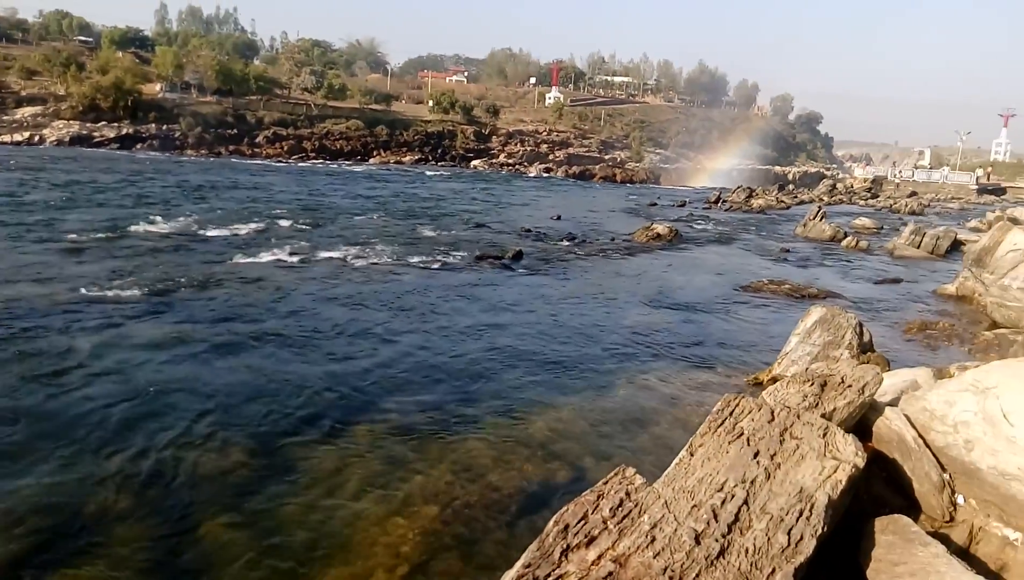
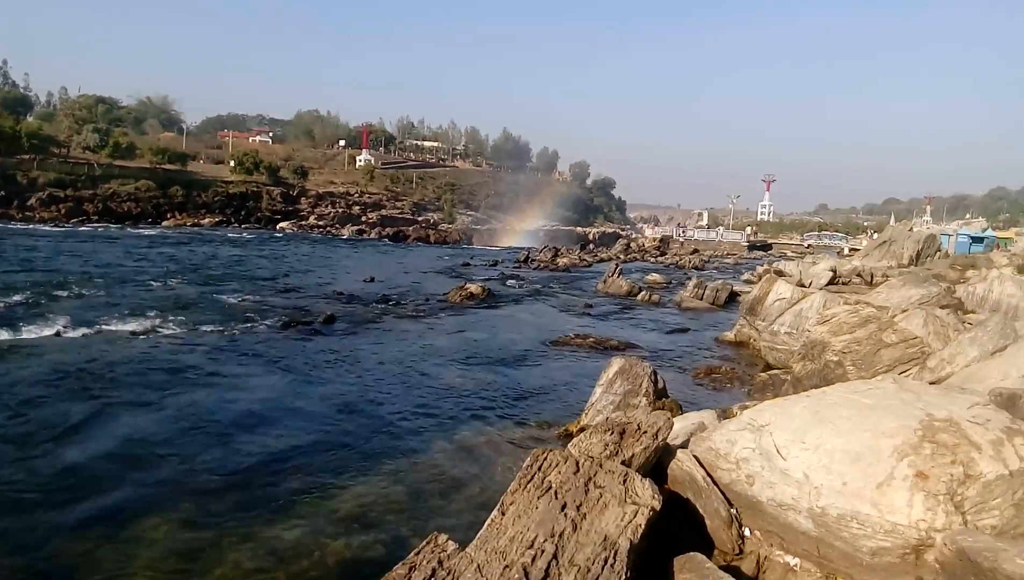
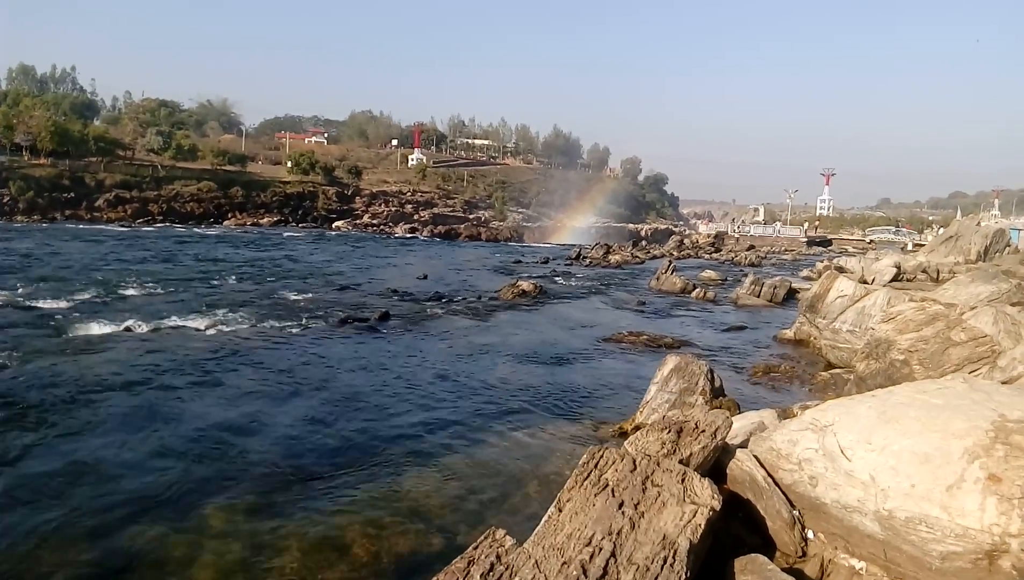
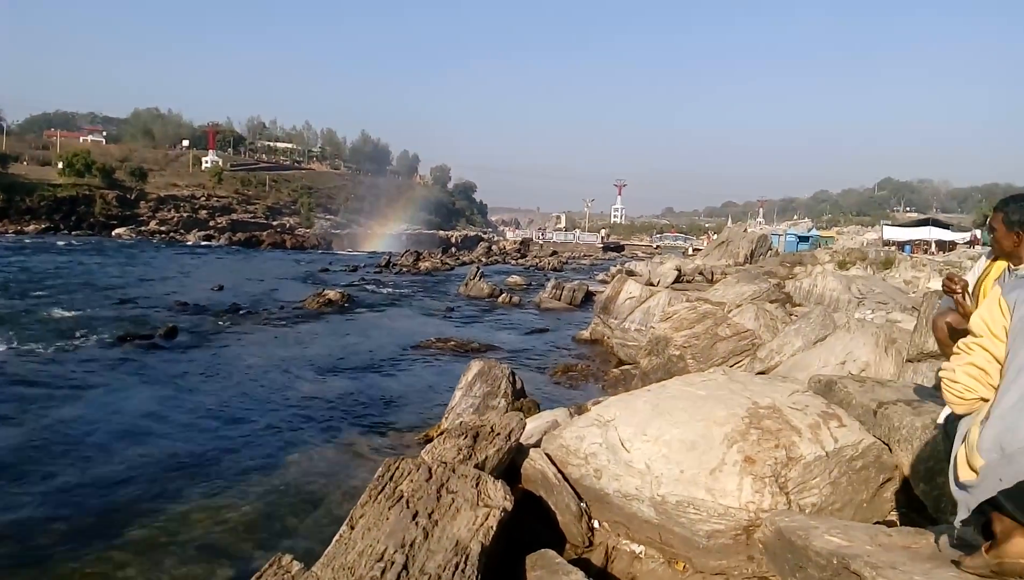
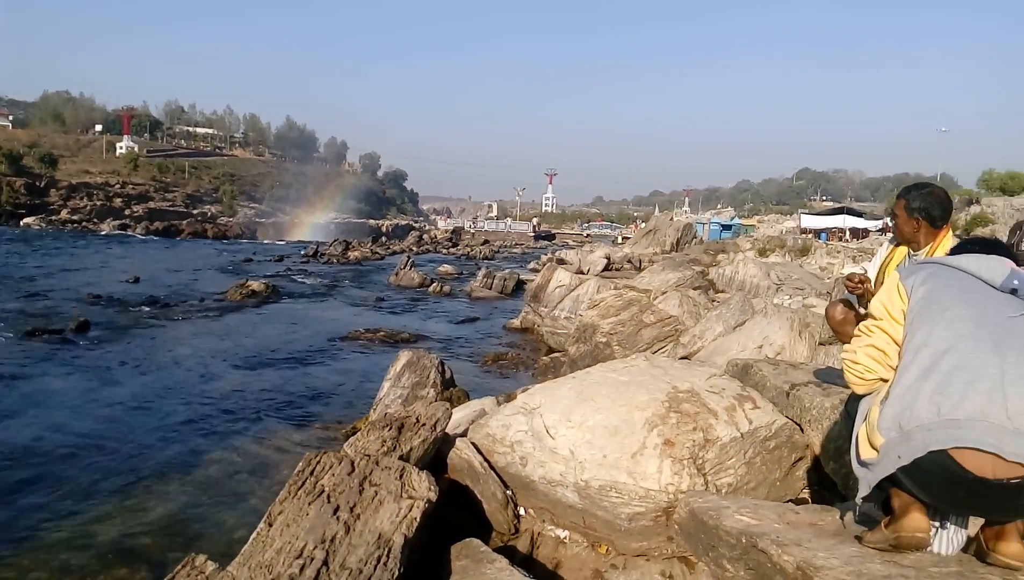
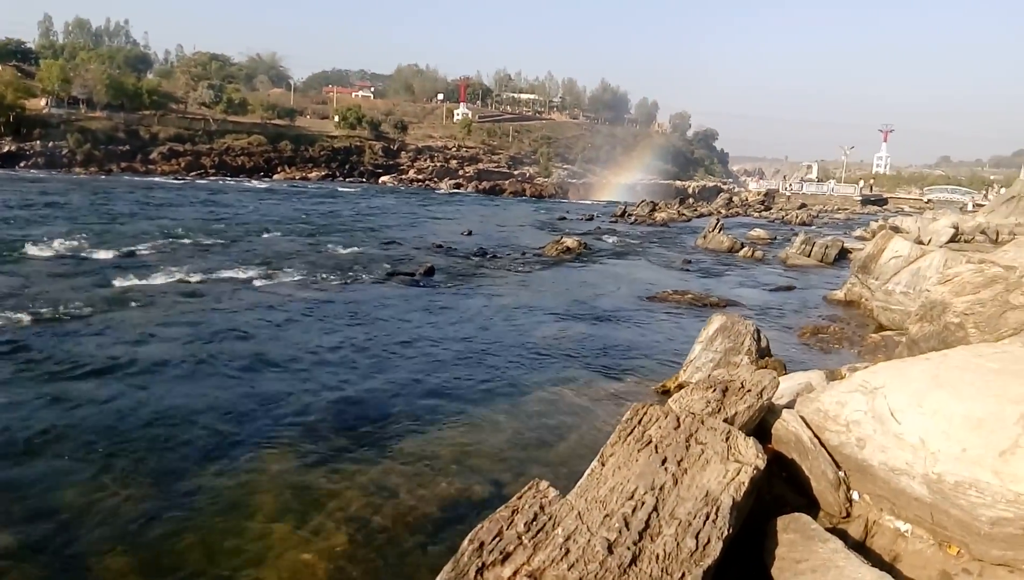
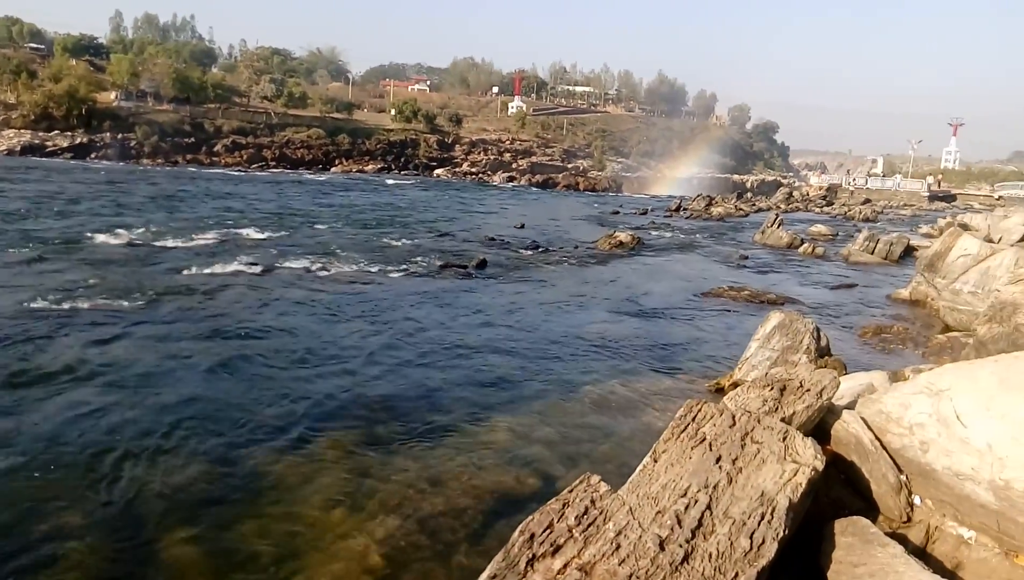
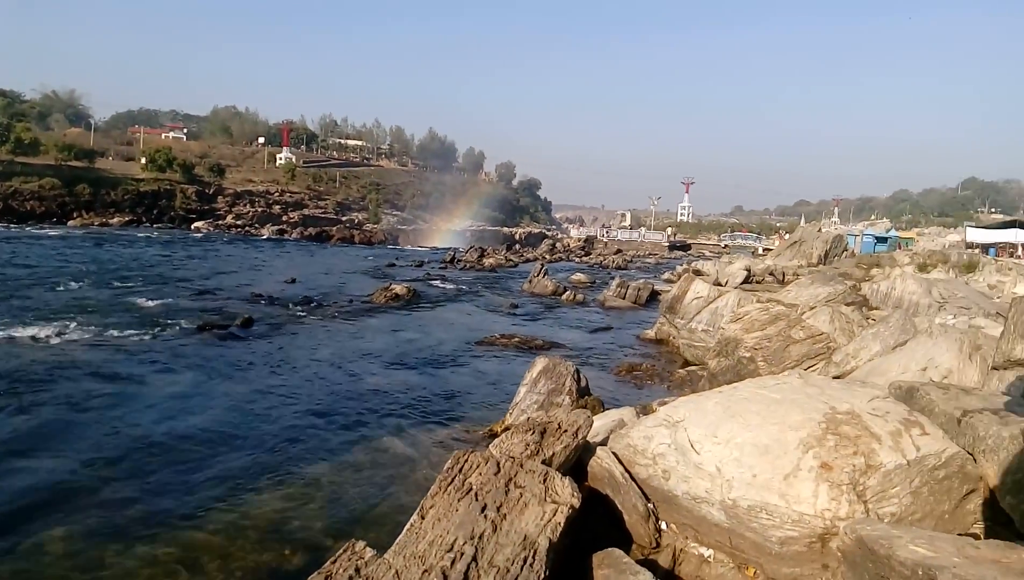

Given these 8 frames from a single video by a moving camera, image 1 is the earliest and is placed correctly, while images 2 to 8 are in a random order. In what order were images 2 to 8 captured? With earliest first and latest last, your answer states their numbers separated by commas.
7, 6, 3, 2, 8, 4, 5
